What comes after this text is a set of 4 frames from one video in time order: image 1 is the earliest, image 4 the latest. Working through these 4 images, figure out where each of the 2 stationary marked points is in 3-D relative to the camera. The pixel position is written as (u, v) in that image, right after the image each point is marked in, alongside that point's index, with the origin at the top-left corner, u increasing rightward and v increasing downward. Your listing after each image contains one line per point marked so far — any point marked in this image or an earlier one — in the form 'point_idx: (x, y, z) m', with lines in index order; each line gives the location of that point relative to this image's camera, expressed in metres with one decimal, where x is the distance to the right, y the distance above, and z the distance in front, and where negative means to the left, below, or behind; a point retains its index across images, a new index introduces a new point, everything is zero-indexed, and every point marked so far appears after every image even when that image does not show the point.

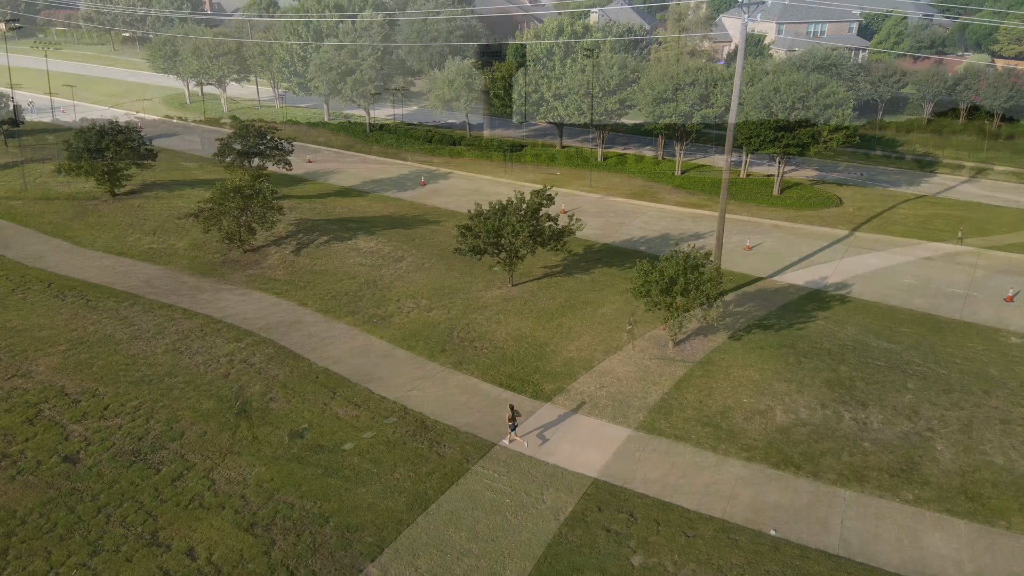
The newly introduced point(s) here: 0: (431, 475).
0: (-1.5, -3.6, +14.2) m
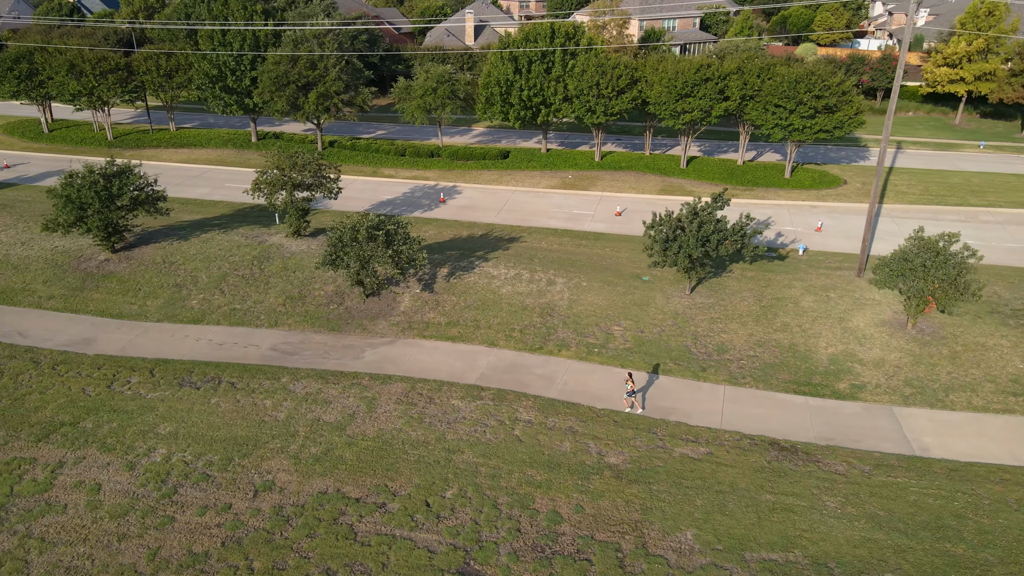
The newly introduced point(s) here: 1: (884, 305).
0: (+6.4, -3.8, +13.7) m
1: (+10.0, -0.5, +20.0) m
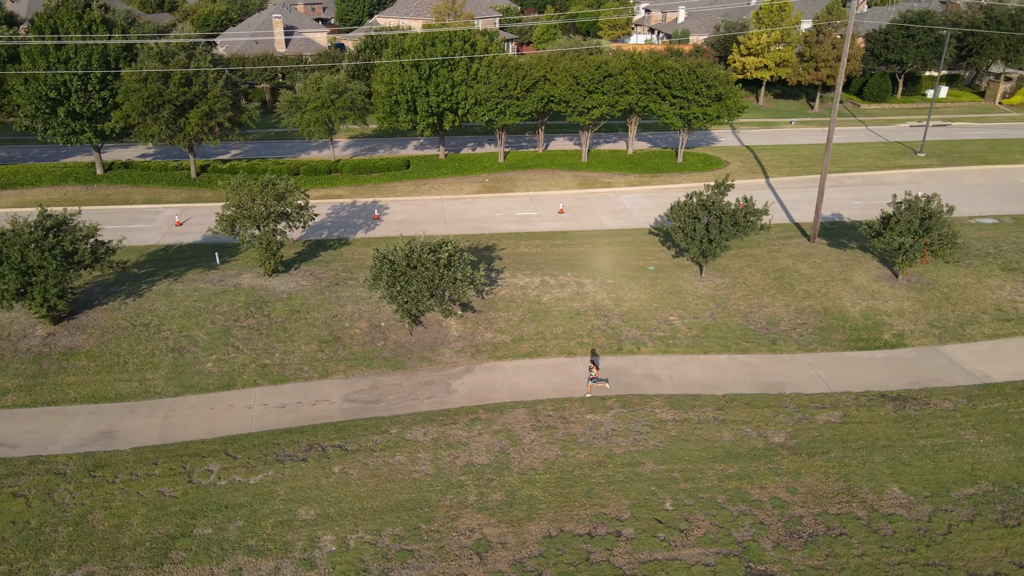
0: (+10.0, -2.9, +15.8) m
1: (+10.9, +0.7, +22.9) m
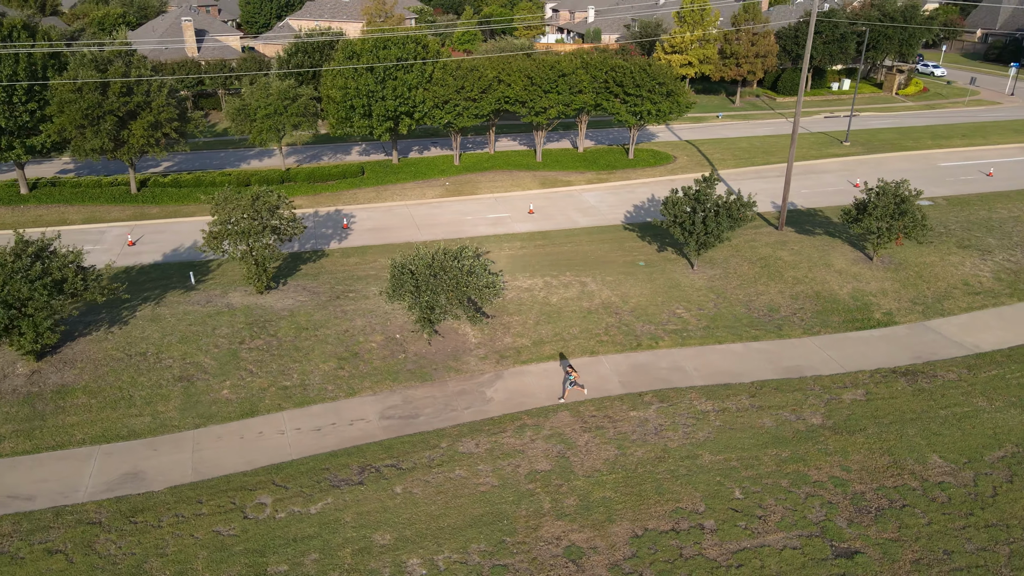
0: (+10.9, -2.4, +17.1) m
1: (+10.6, +1.3, +24.2) m
